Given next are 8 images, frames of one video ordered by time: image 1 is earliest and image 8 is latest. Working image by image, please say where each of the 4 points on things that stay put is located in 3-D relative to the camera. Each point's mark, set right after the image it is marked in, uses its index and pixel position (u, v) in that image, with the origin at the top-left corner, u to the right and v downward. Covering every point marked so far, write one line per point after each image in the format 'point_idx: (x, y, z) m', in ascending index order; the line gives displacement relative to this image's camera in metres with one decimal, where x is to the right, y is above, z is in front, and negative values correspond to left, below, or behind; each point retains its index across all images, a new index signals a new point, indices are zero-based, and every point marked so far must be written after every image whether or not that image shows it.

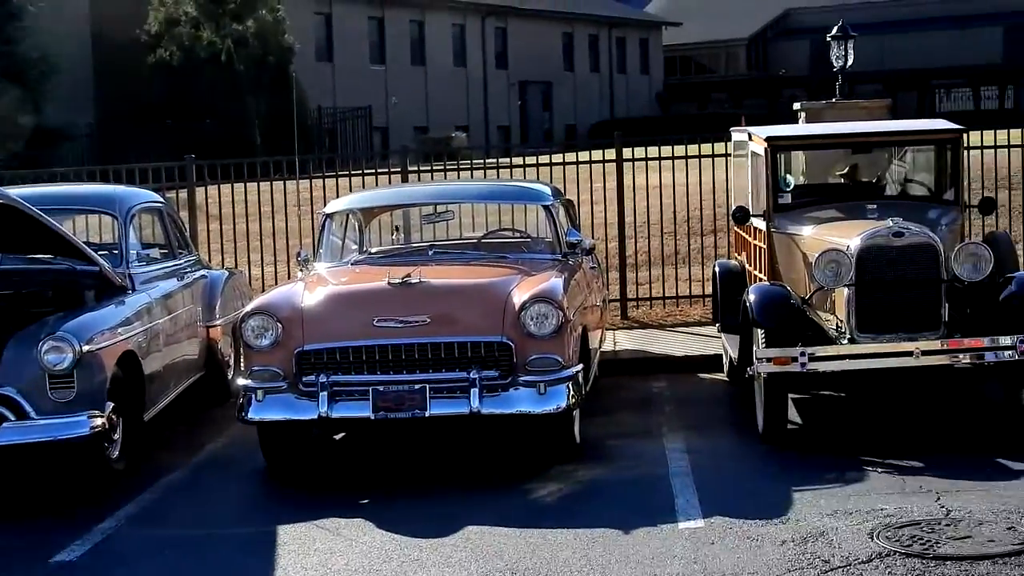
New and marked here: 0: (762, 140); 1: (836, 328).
0: (+1.5, +0.9, +4.7) m
1: (+1.9, -0.2, +4.5) m
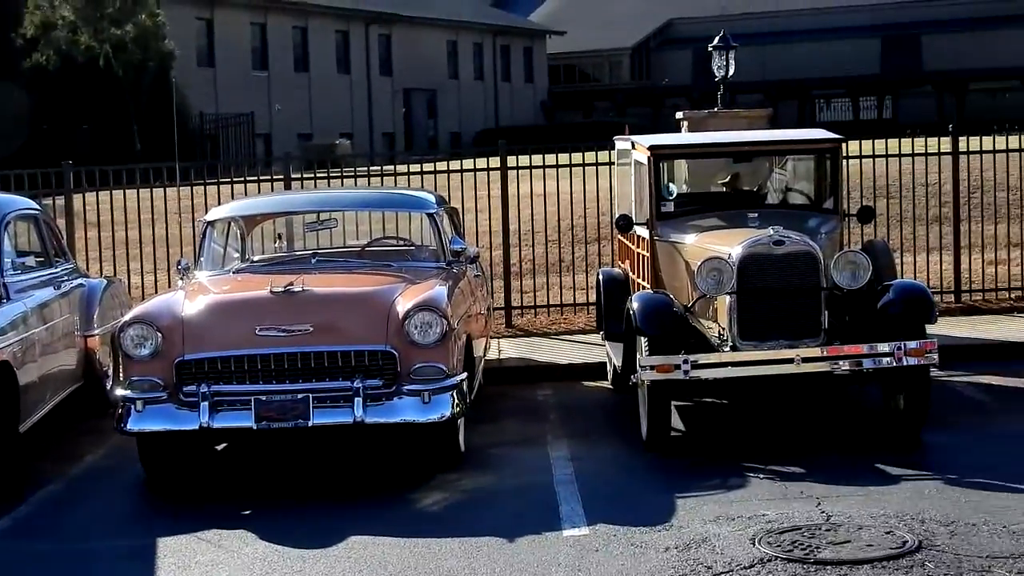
0: (+0.8, +0.9, +4.7) m
1: (+1.2, -0.3, +4.5) m
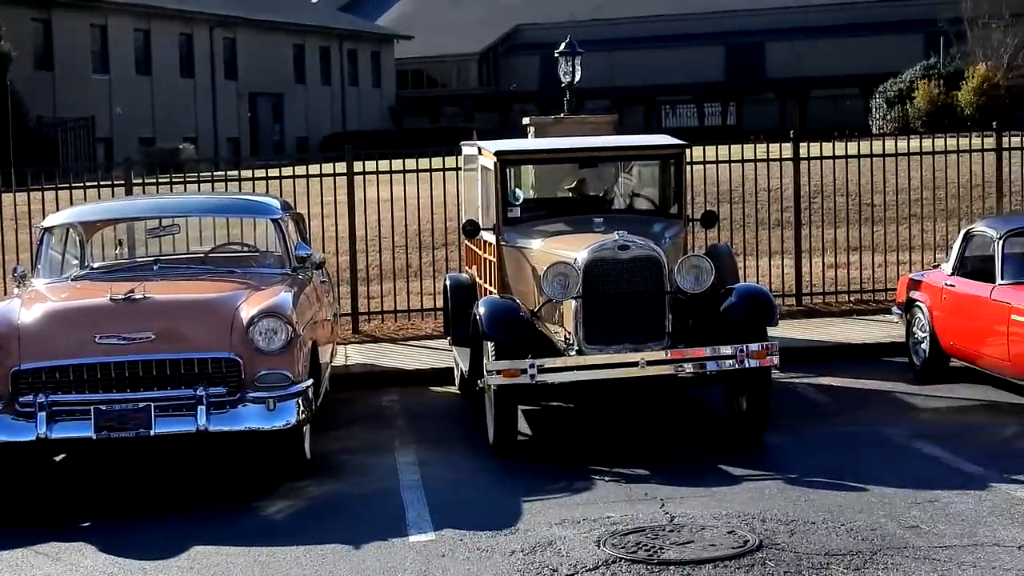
0: (-0.1, +0.9, +4.7) m
1: (+0.3, -0.3, +4.5) m
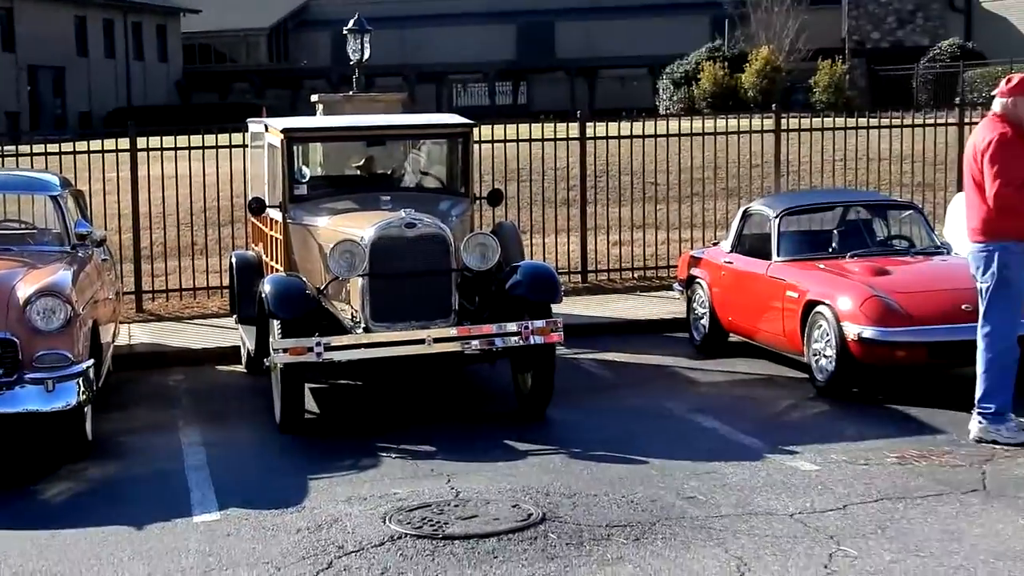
0: (-1.4, +1.0, +4.7) m
1: (-1.0, -0.2, +4.5) m
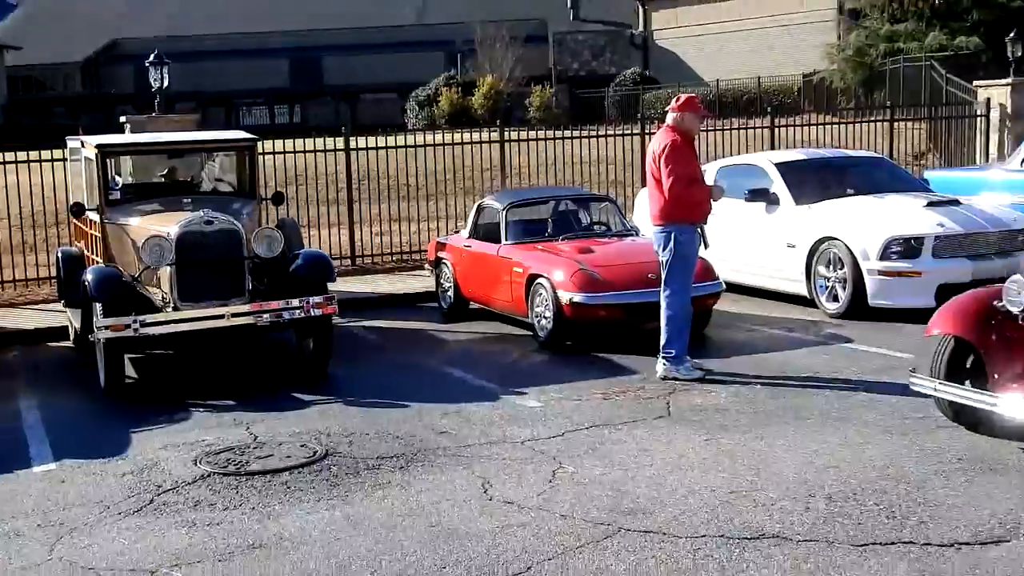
0: (-3.1, +1.1, +5.6) m
1: (-2.6, -0.1, +5.5) m
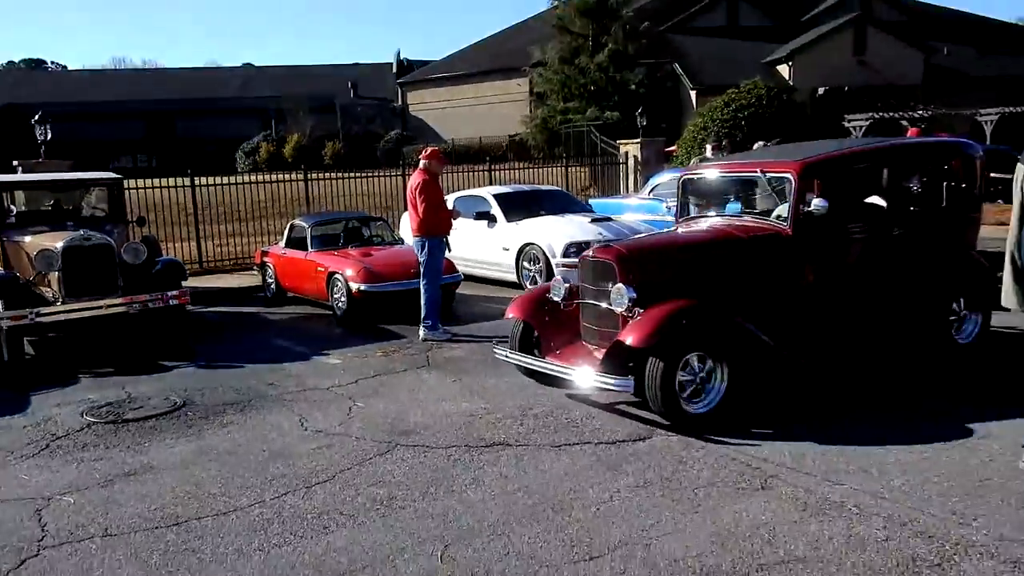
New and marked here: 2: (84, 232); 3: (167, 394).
0: (-5.3, +1.1, +7.6) m
1: (-4.7, -0.1, +7.6) m
2: (-4.4, +0.6, +7.7) m
3: (-3.8, -1.1, +8.1) m
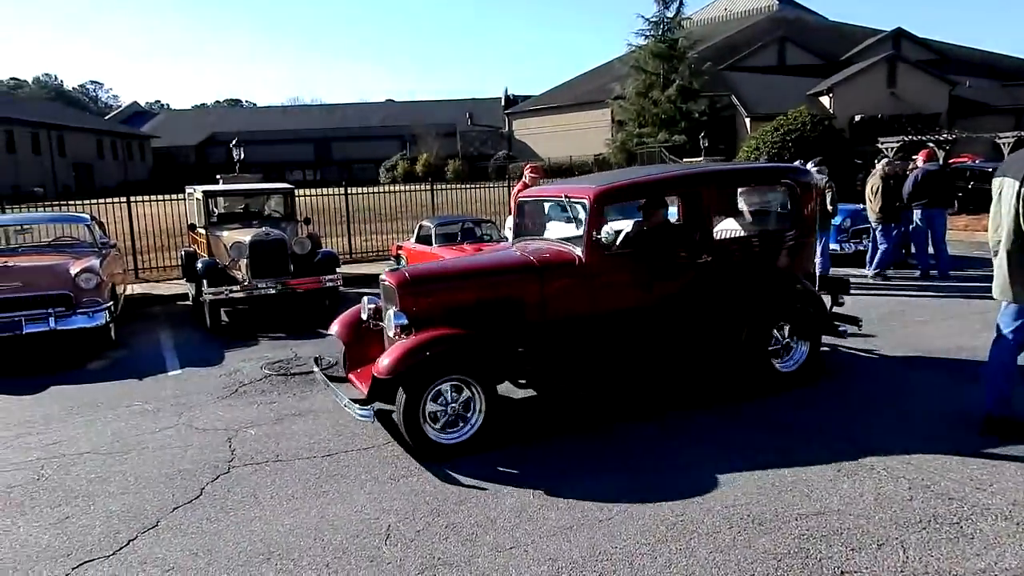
0: (-4.1, +1.3, +10.1) m
1: (-3.6, +0.2, +10.1) m
2: (-3.3, +0.8, +10.1) m
3: (-2.7, -0.9, +10.4) m
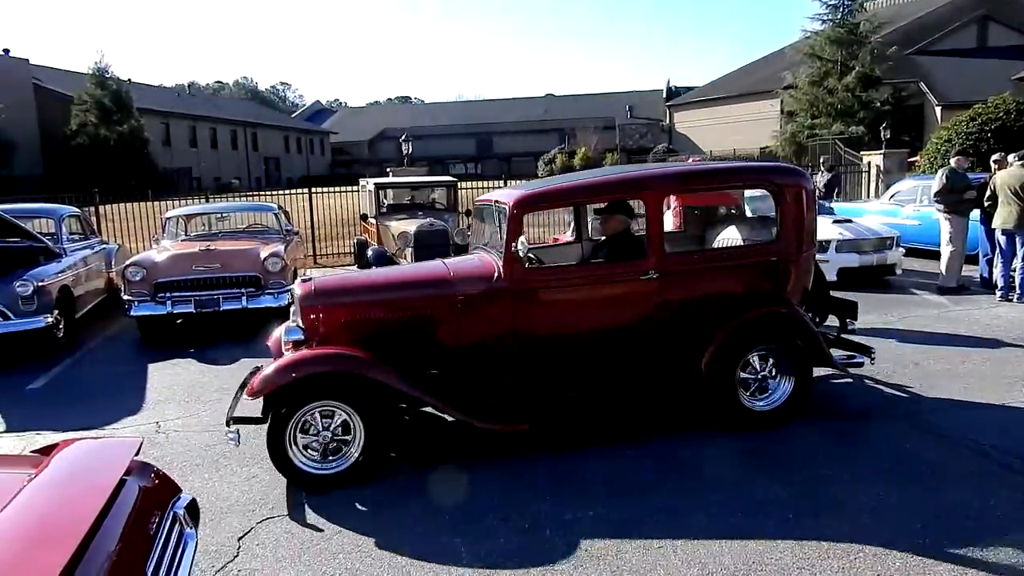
0: (-1.9, +1.5, +10.8) m
1: (-1.5, +0.3, +10.6) m
2: (-1.1, +1.0, +10.6) m
3: (-0.5, -0.8, +10.7) m
